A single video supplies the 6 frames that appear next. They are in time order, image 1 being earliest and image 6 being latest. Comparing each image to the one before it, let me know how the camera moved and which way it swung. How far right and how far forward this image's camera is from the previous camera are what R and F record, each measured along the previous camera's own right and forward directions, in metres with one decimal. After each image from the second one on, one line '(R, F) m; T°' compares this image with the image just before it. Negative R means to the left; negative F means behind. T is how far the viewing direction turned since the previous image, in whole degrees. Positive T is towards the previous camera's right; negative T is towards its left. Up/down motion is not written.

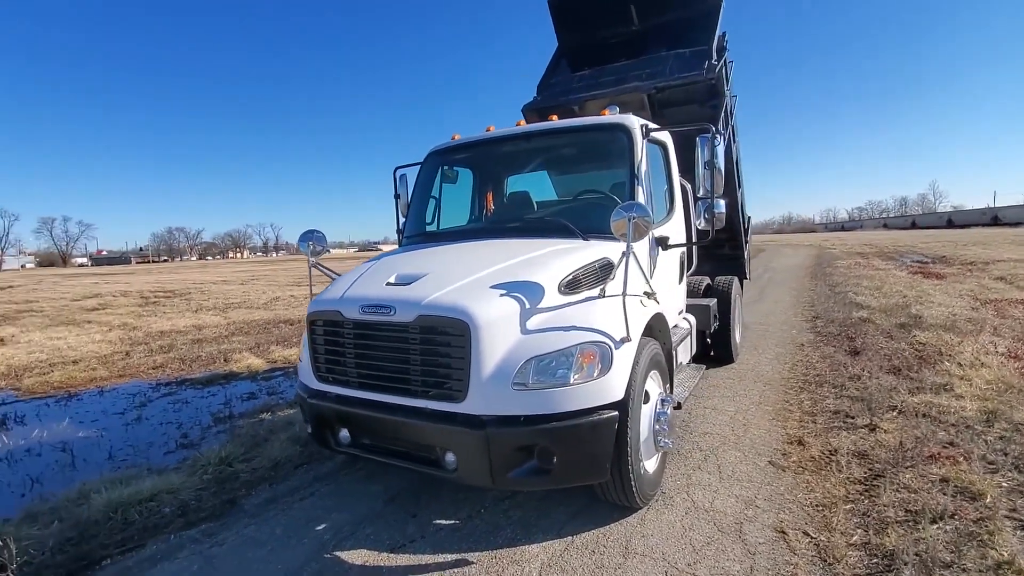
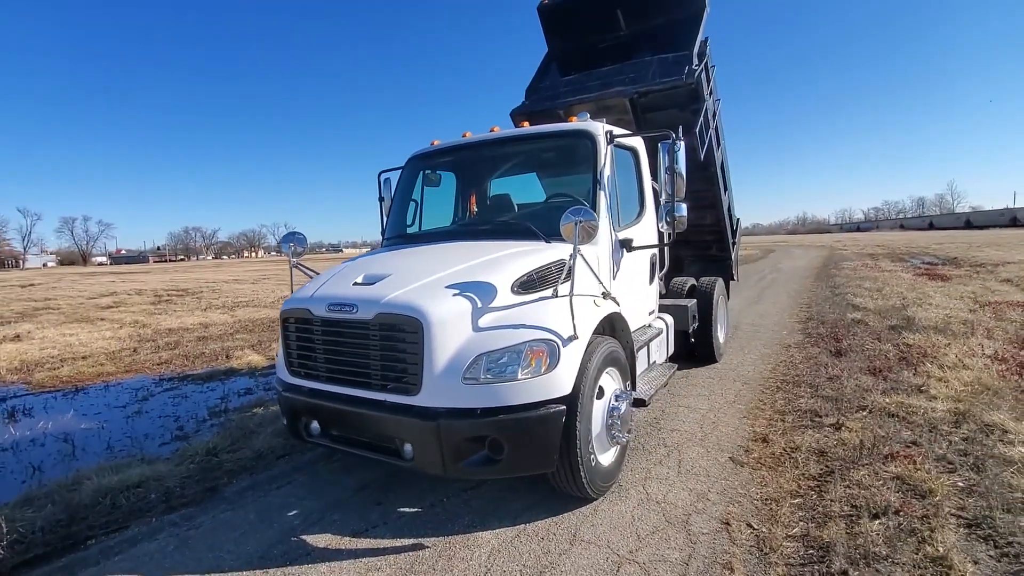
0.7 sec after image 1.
(+0.3, -0.1) m; -1°
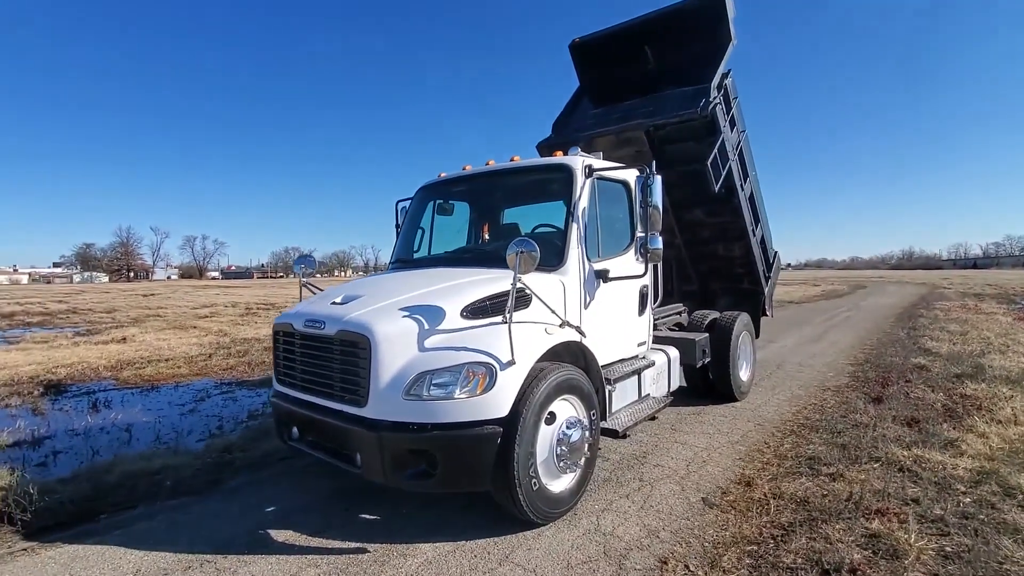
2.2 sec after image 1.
(+0.8, -0.1) m; -9°
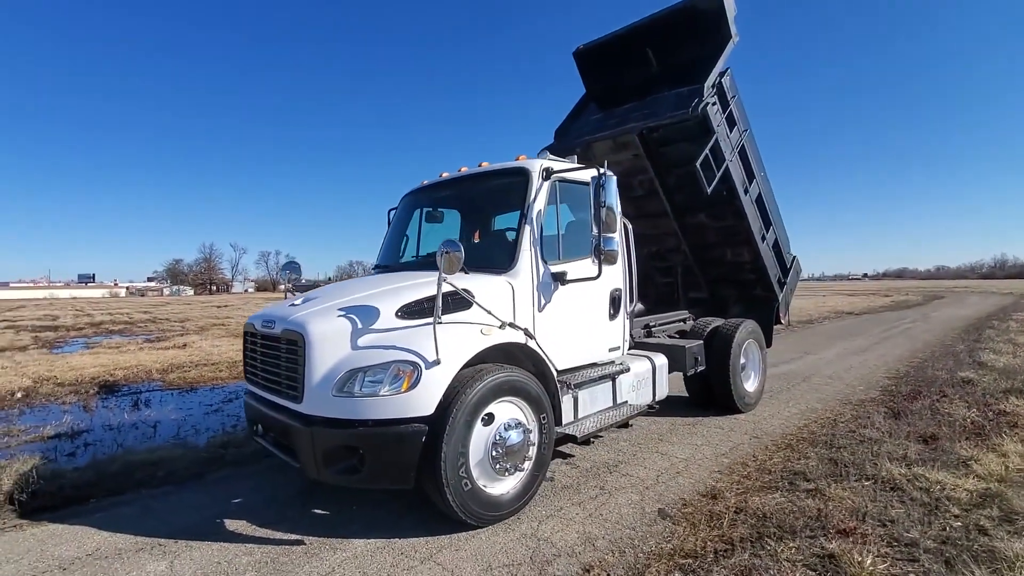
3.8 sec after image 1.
(+0.8, 0.0) m; -7°
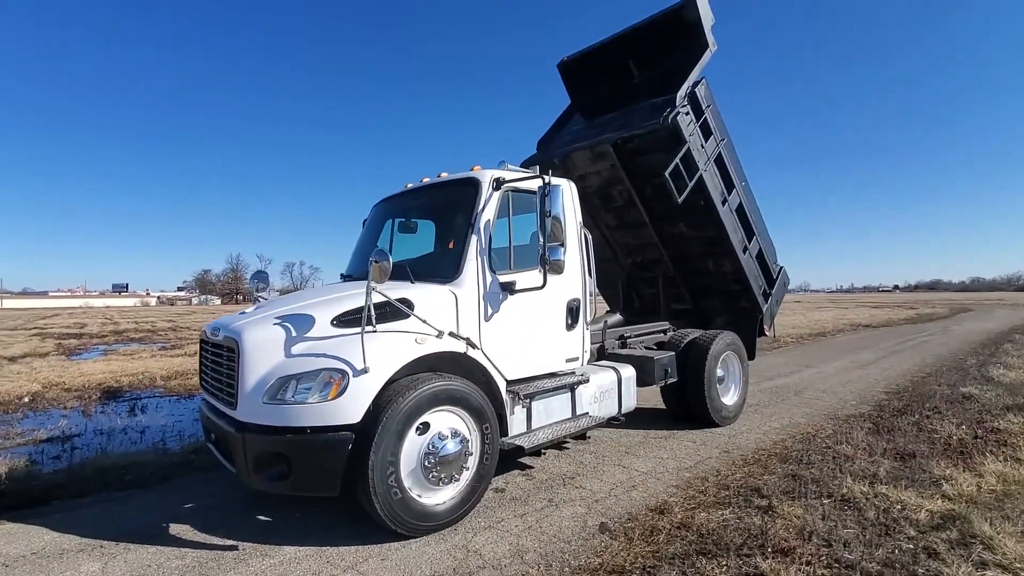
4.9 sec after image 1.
(+0.6, 0.0) m; -3°
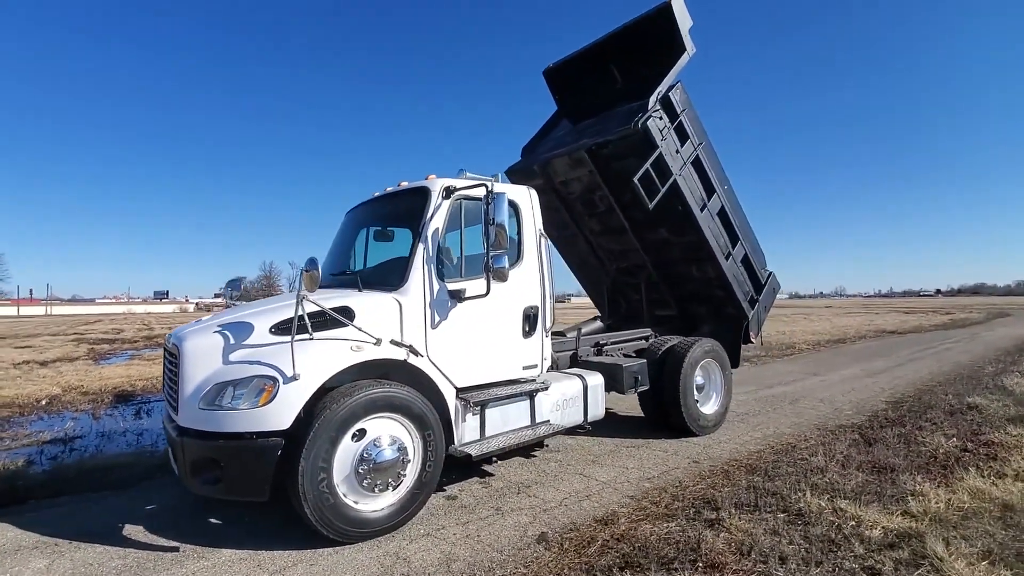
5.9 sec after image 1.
(+0.6, 0.0) m; -3°
